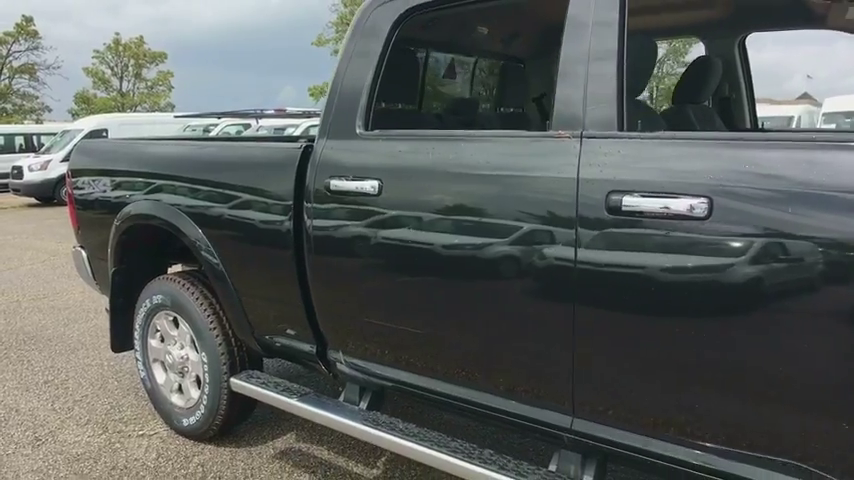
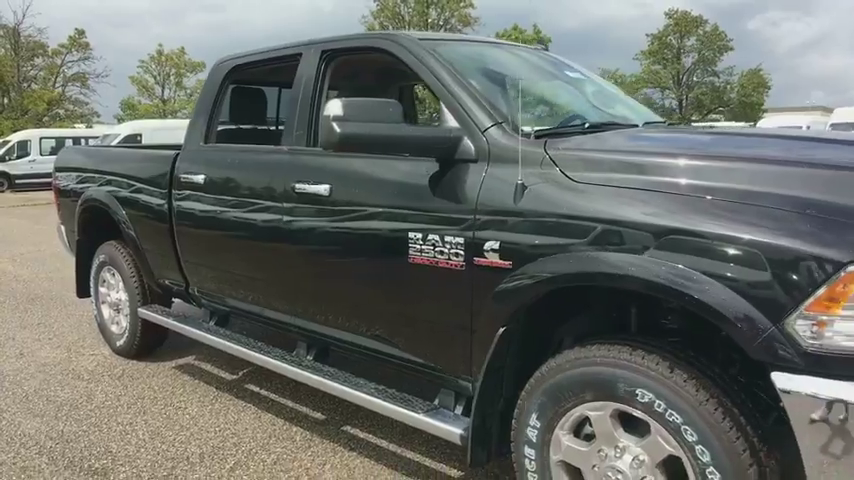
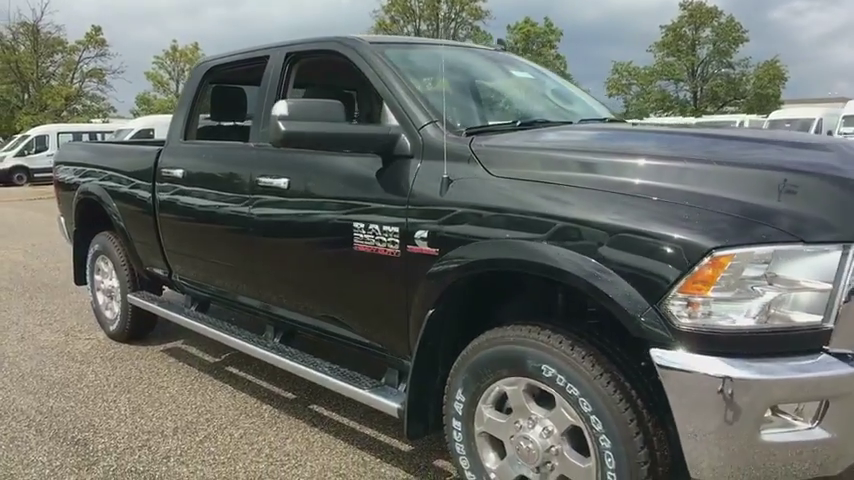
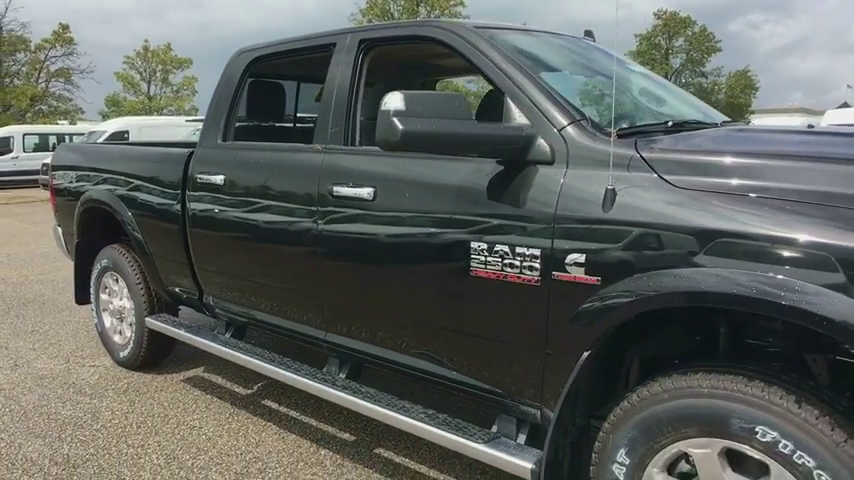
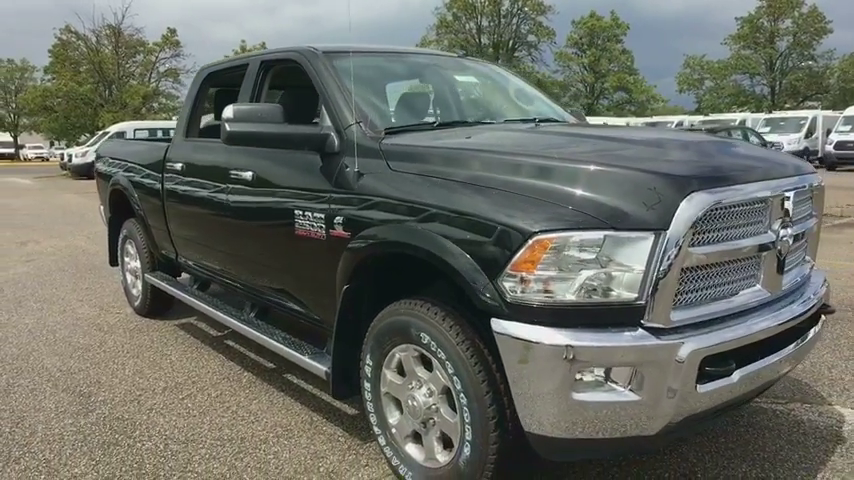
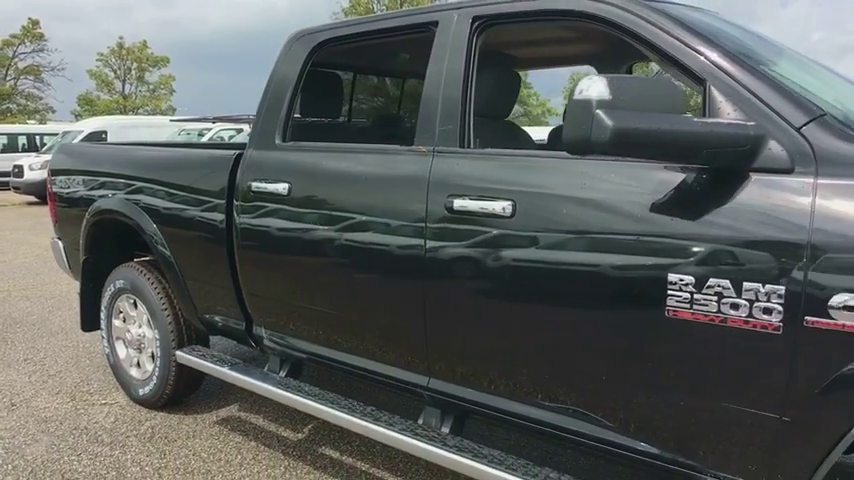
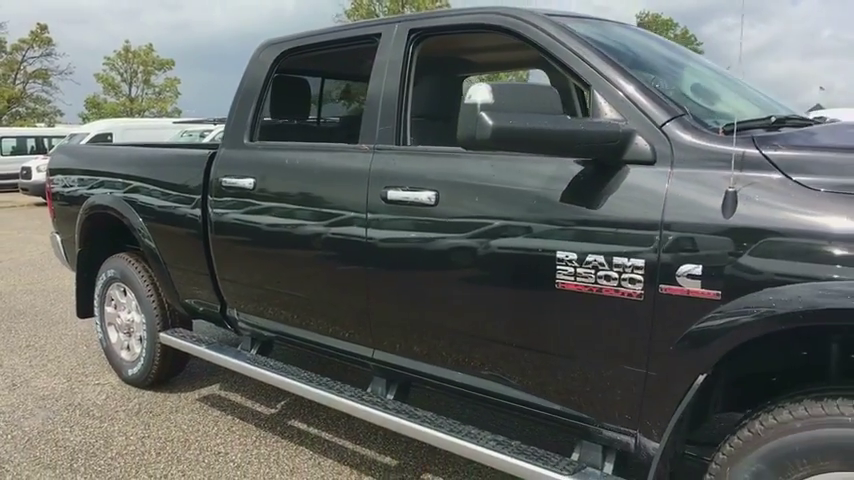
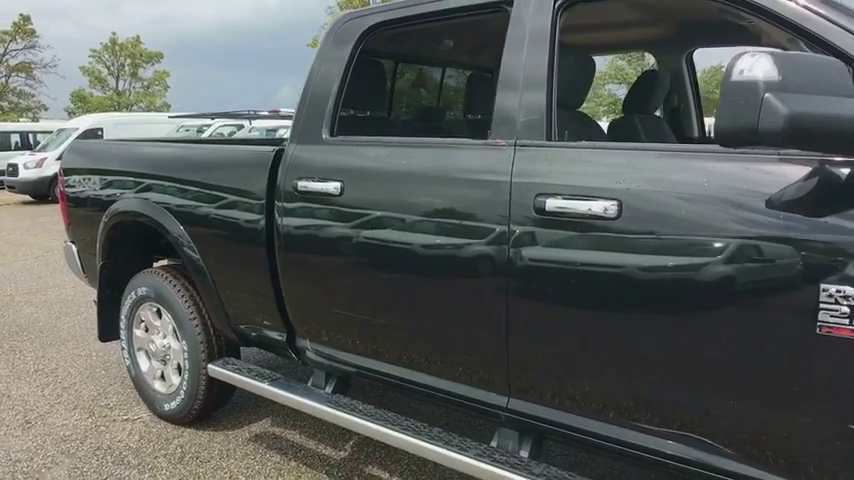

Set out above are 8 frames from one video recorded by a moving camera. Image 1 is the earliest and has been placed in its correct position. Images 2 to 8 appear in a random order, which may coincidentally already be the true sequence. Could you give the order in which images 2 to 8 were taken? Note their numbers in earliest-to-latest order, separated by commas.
8, 6, 7, 4, 2, 3, 5
